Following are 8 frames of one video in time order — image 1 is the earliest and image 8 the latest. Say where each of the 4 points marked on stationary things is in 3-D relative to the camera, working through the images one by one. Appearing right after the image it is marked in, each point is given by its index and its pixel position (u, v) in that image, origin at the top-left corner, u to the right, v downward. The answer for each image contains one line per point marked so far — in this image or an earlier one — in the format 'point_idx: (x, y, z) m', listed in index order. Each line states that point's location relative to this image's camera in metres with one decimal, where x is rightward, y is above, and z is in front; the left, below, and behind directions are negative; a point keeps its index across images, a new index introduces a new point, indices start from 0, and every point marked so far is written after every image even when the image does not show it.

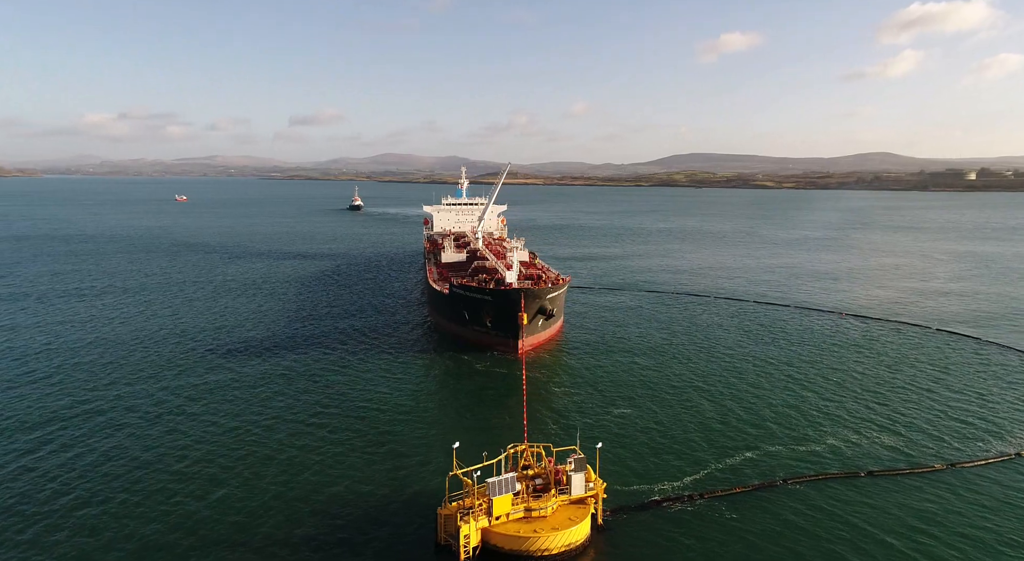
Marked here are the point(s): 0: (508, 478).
0: (-0.2, -5.2, +15.0) m
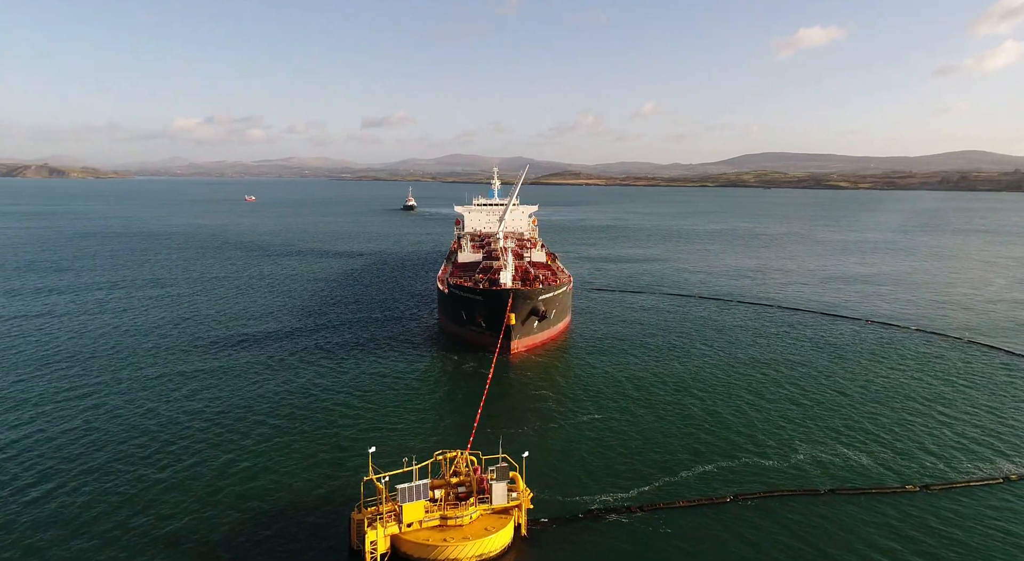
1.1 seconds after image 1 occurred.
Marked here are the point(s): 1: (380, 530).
0: (-2.4, -5.2, +14.7) m
1: (-3.4, -6.3, +14.5) m
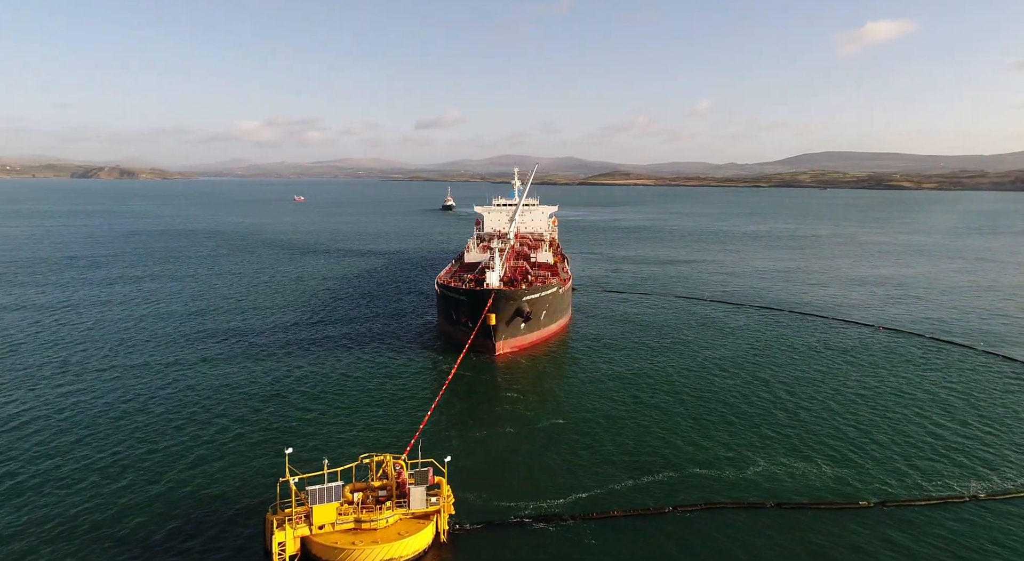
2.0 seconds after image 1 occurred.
0: (-4.7, -5.3, +14.7) m
1: (-5.7, -6.3, +14.5) m
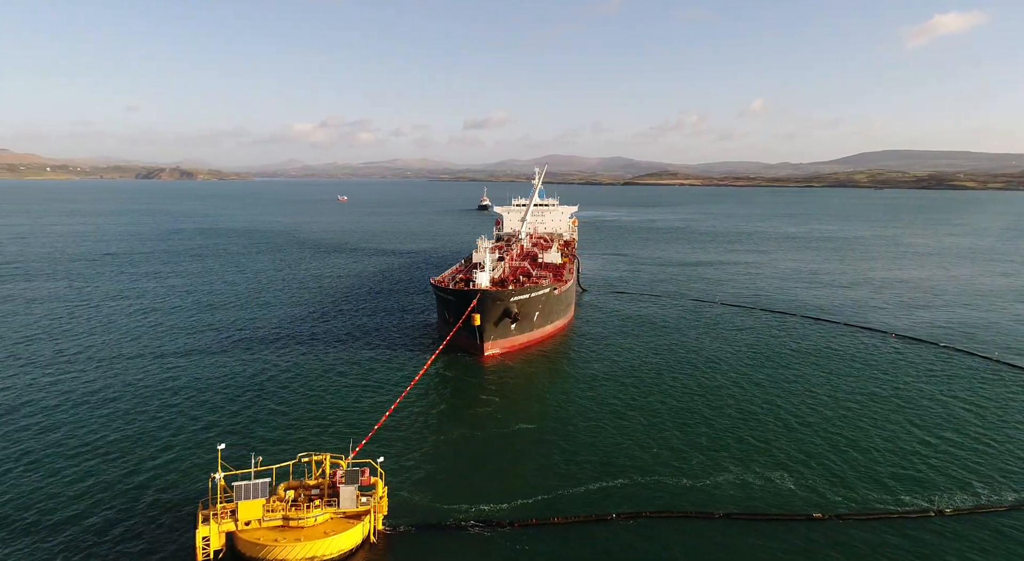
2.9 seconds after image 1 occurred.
0: (-6.6, -5.3, +14.8) m
1: (-7.7, -6.3, +14.7) m
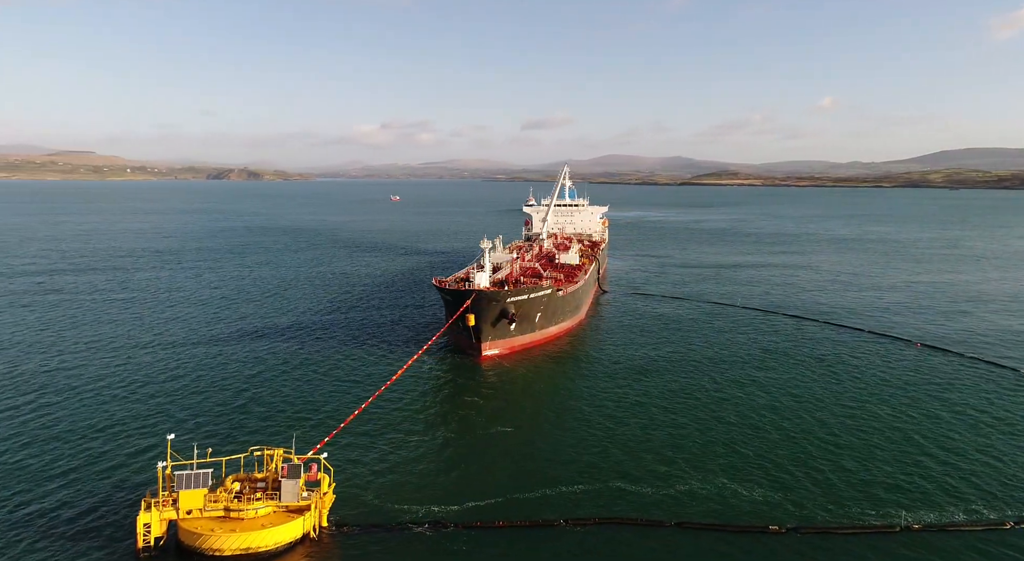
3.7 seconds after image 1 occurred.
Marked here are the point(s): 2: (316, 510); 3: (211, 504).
0: (-8.4, -5.2, +15.3) m
1: (-9.4, -6.2, +15.2) m
2: (-5.5, -6.5, +16.2) m
3: (-8.2, -6.1, +15.6) m
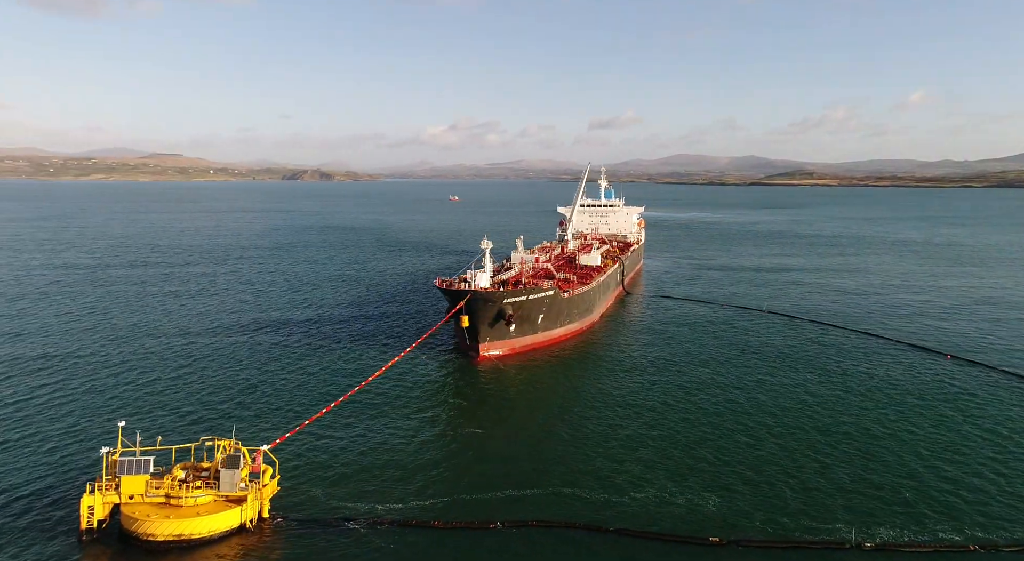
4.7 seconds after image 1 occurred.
0: (-10.4, -5.1, +16.0) m
1: (-11.4, -6.1, +16.0) m
2: (-7.5, -6.4, +16.7) m
3: (-10.1, -6.0, +16.3) m
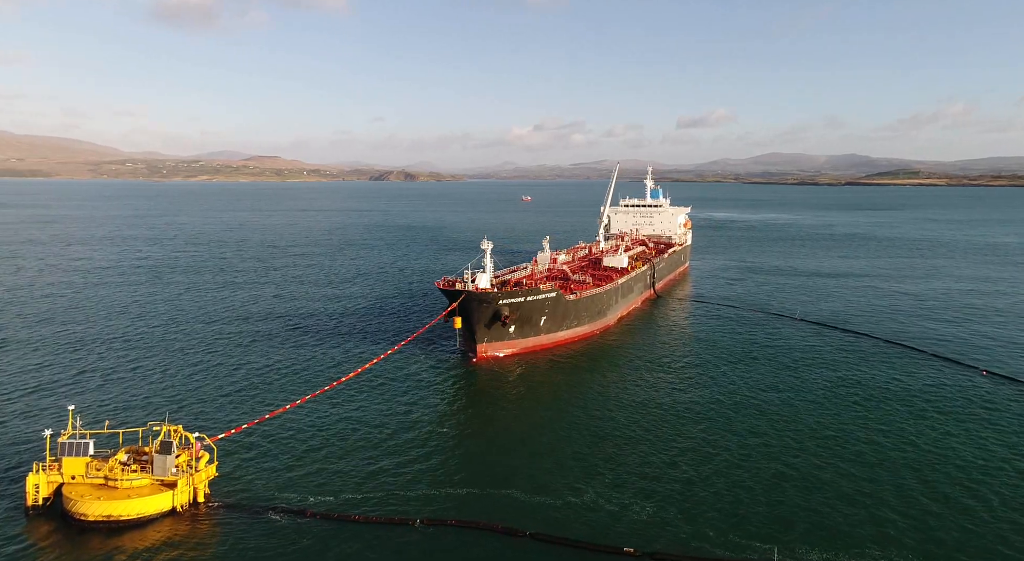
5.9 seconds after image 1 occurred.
0: (-12.8, -4.9, +17.0) m
1: (-13.9, -5.9, +17.2) m
2: (-9.9, -6.3, +17.5) m
3: (-12.6, -5.8, +17.3) m
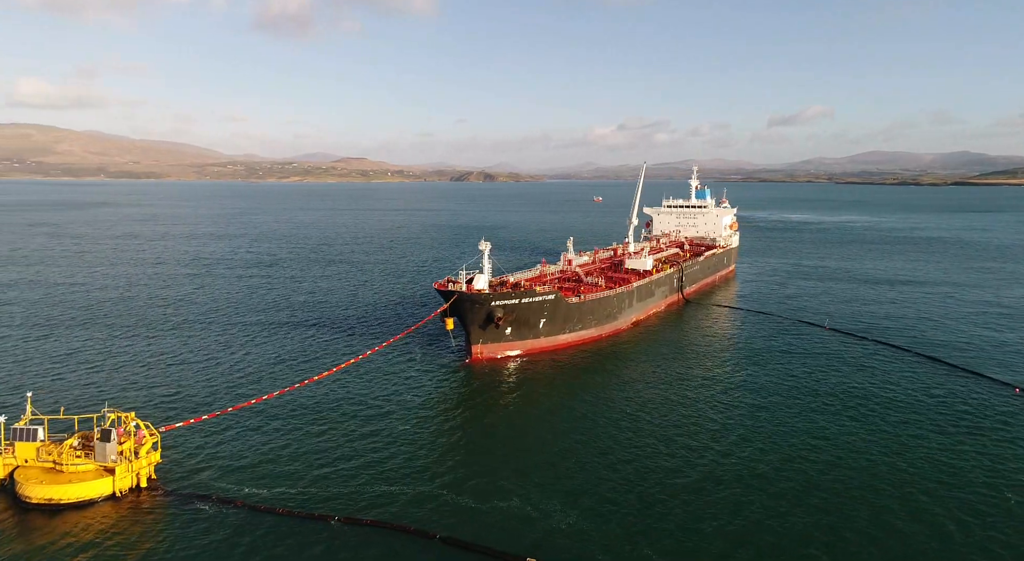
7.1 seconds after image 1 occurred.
0: (-15.2, -4.8, +18.2) m
1: (-16.3, -5.8, +18.5) m
2: (-12.3, -6.3, +18.4) m
3: (-15.0, -5.7, +18.5) m
